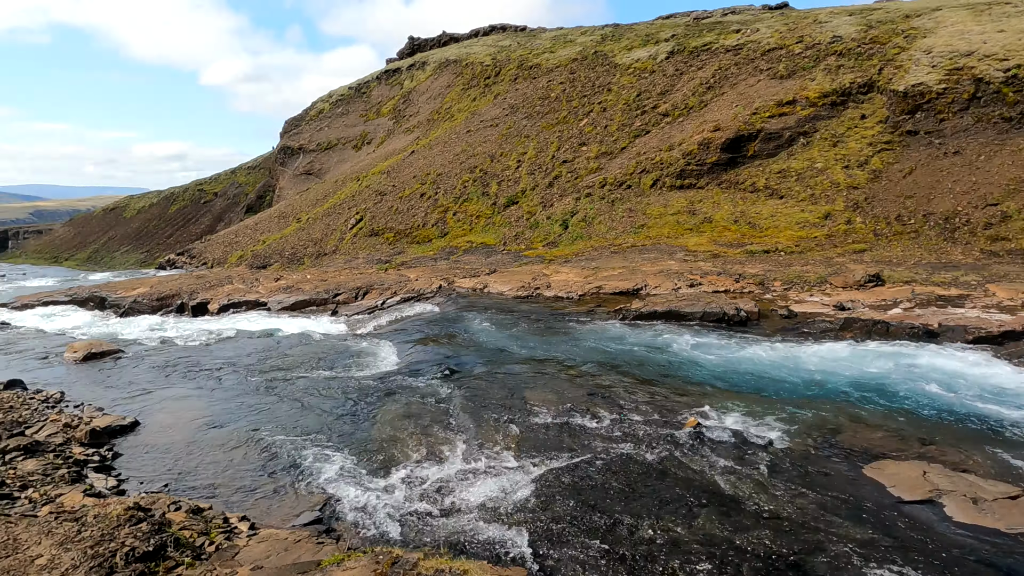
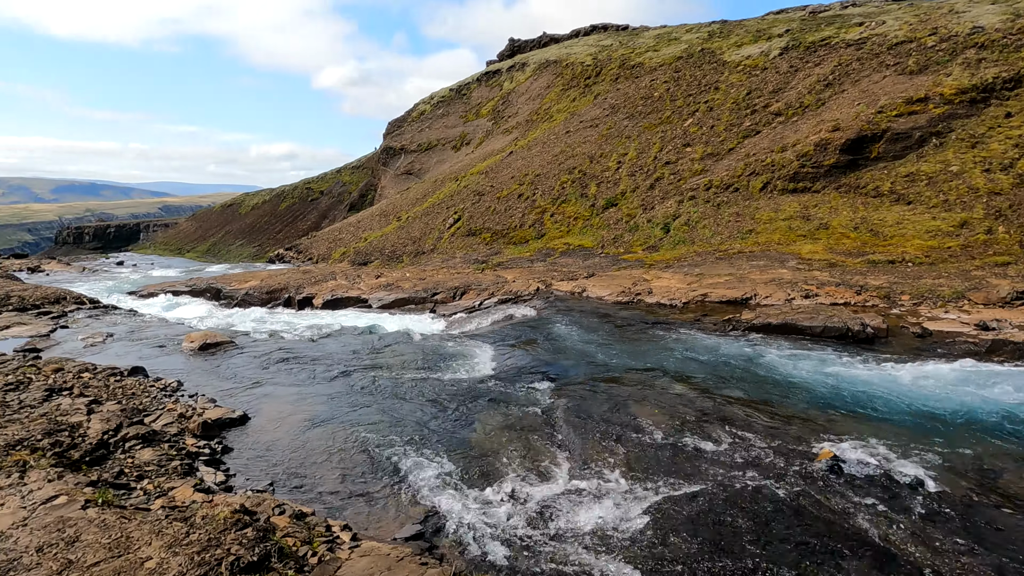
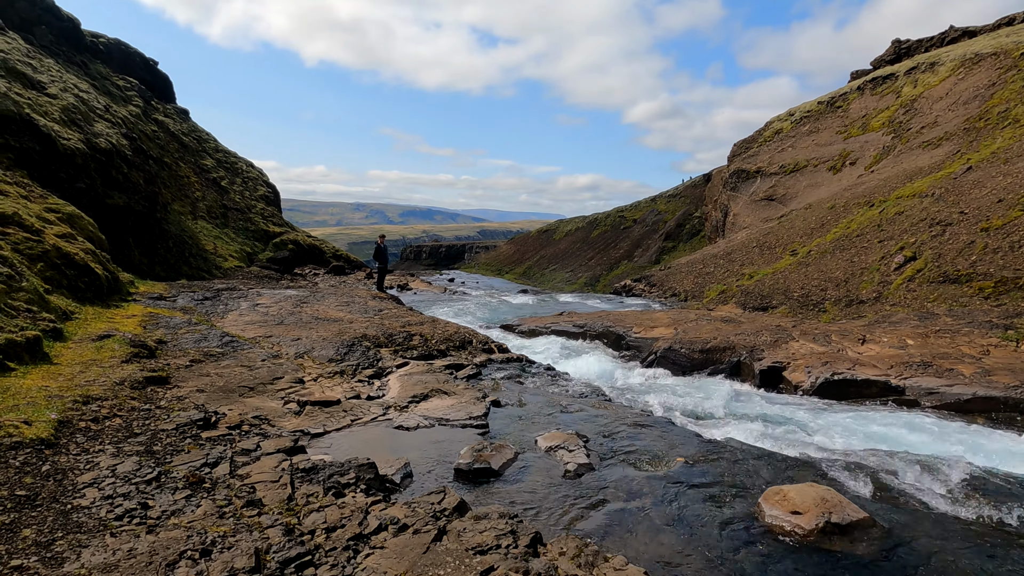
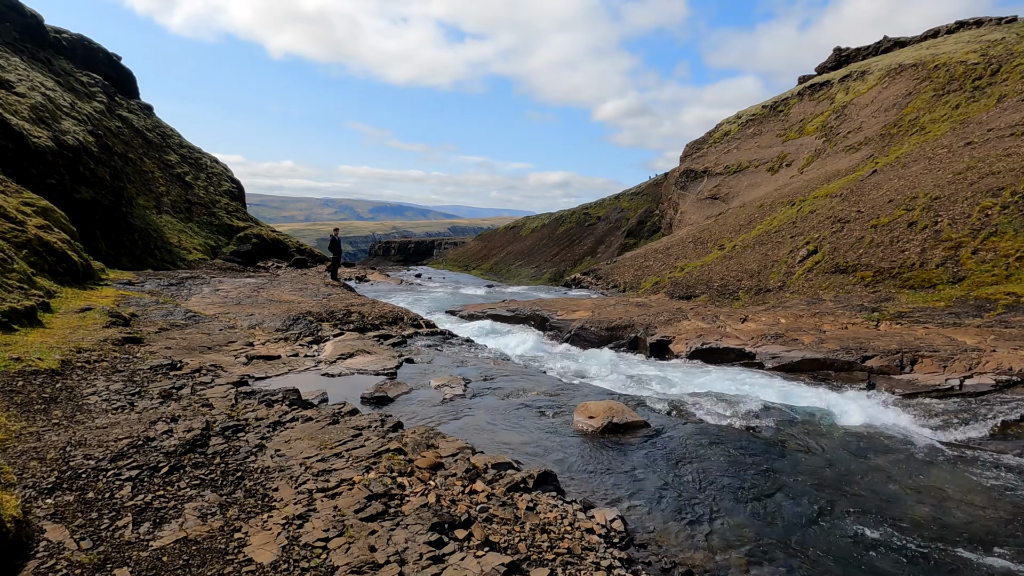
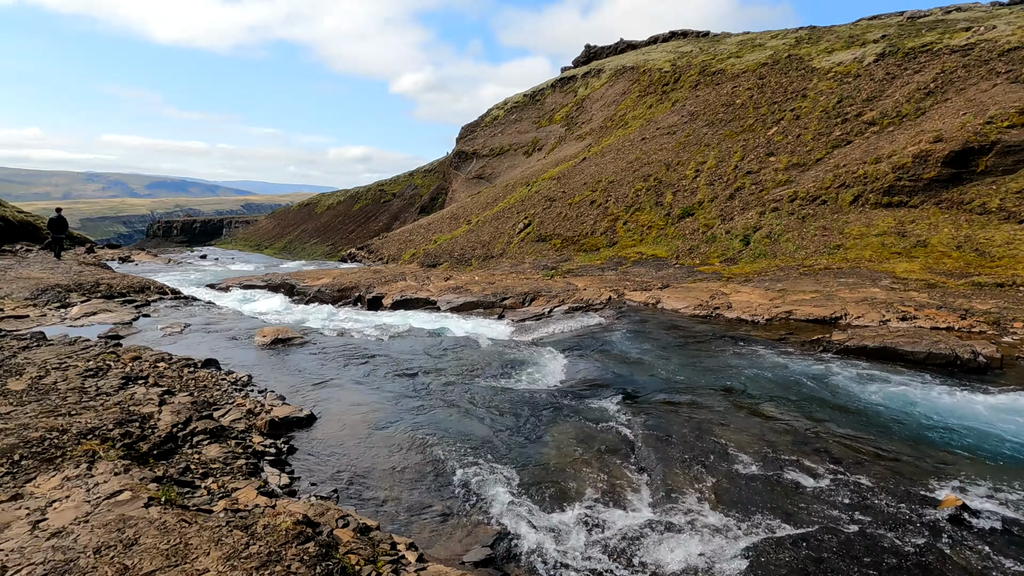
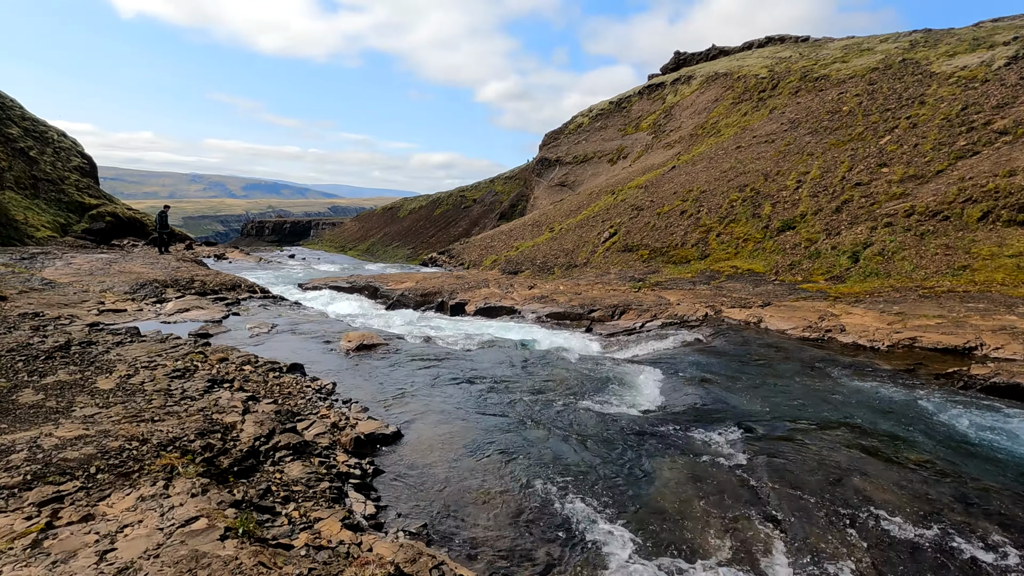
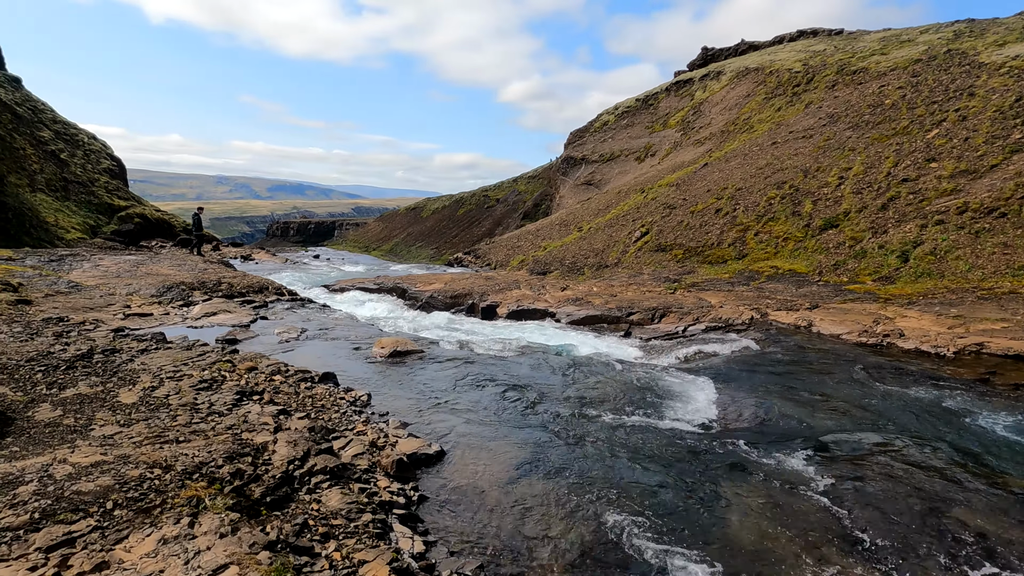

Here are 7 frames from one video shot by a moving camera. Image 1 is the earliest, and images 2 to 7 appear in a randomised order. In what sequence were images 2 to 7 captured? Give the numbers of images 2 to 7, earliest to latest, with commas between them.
2, 5, 6, 7, 4, 3
